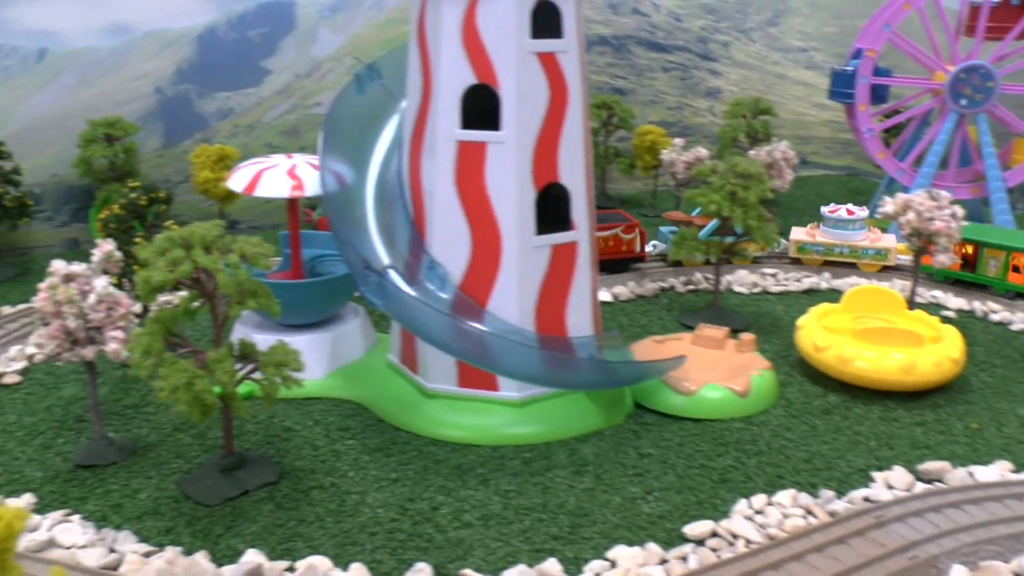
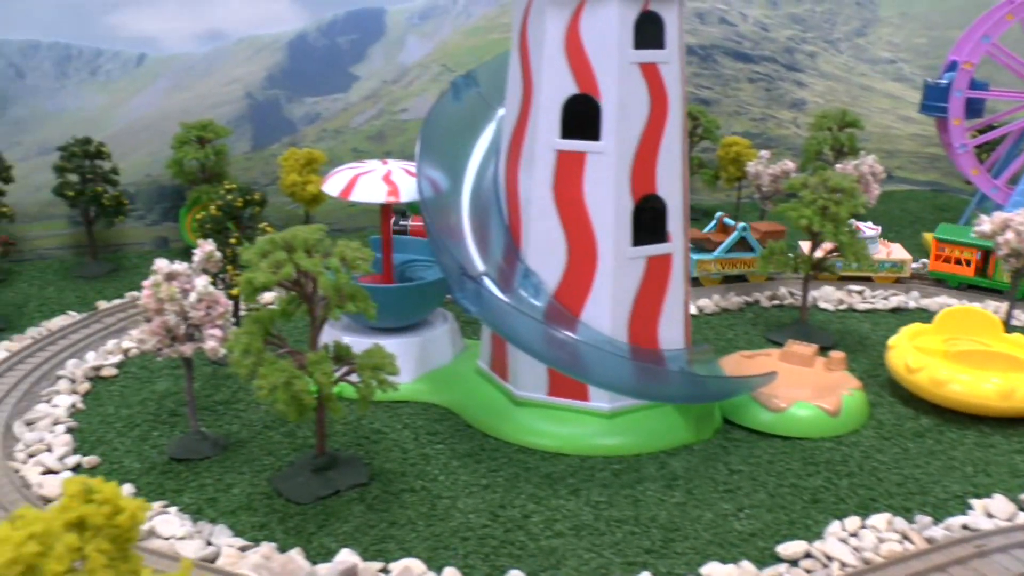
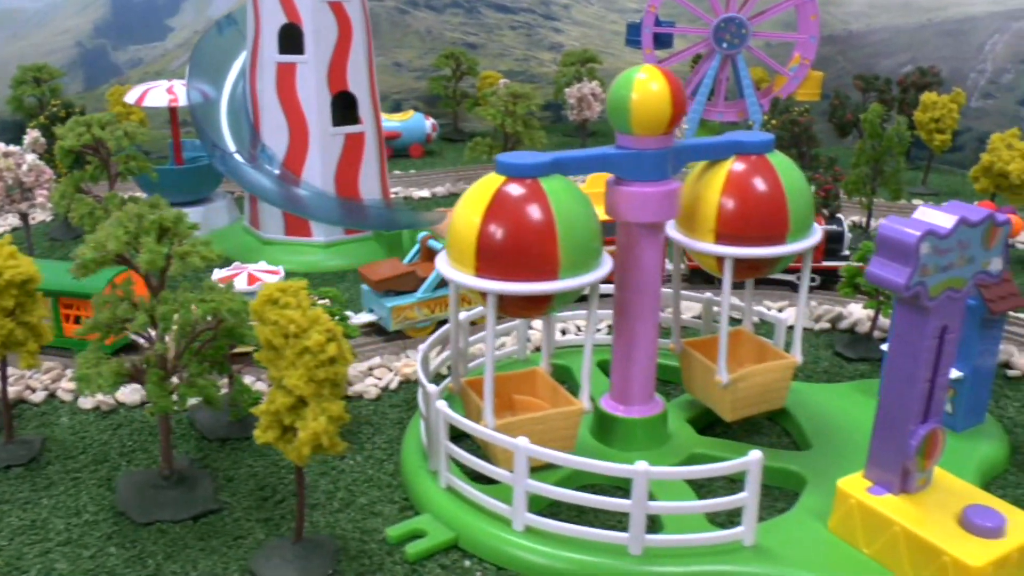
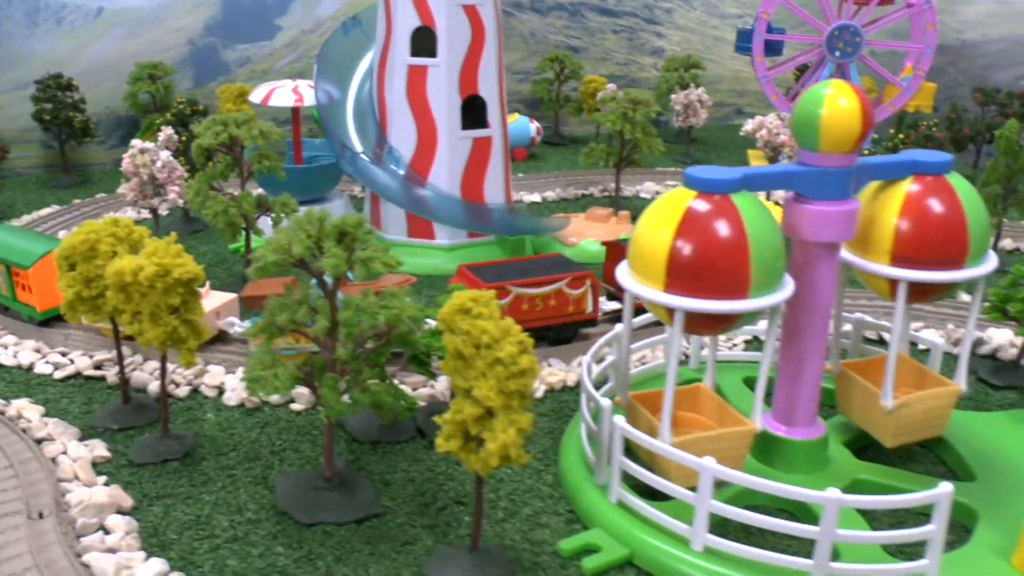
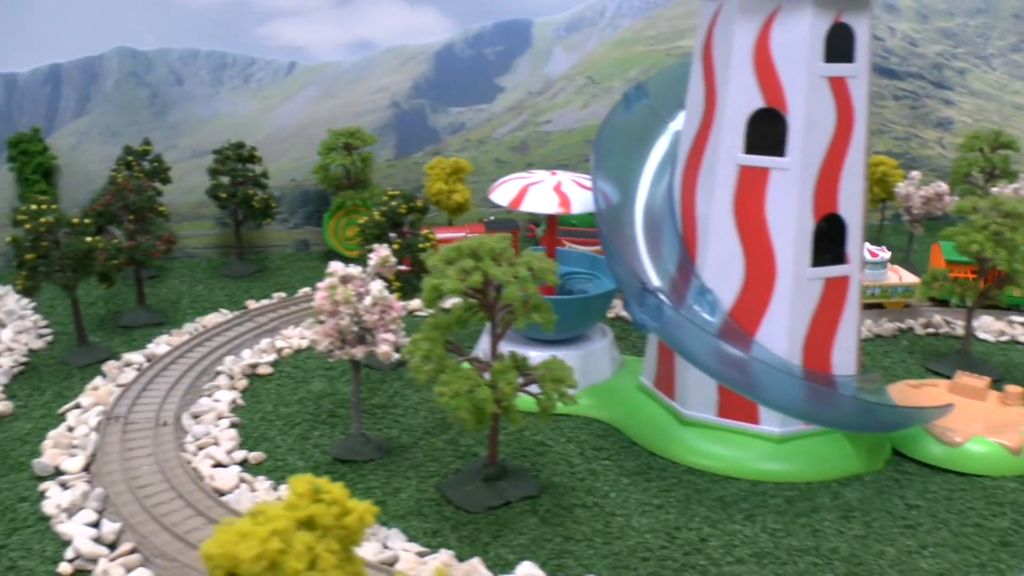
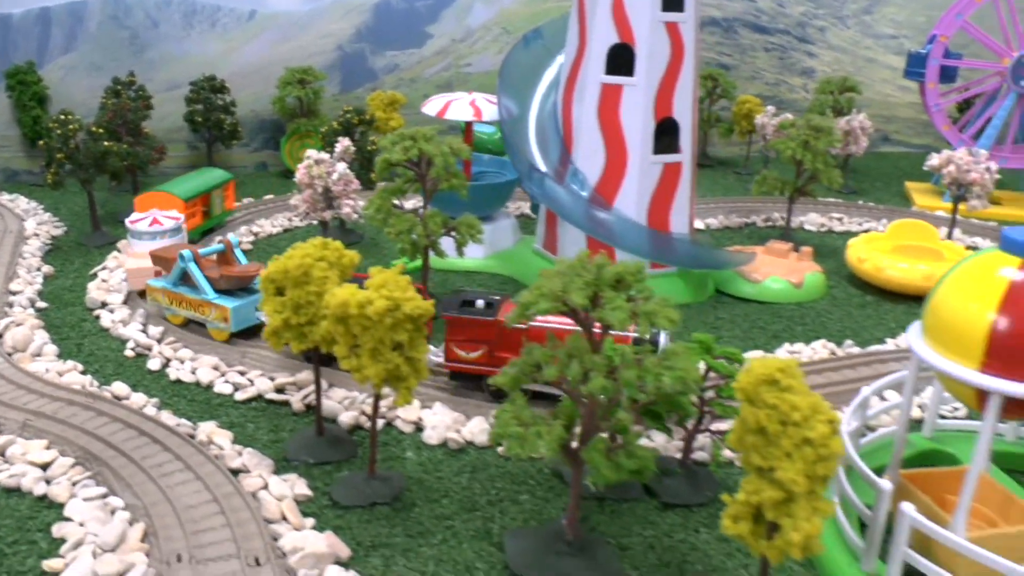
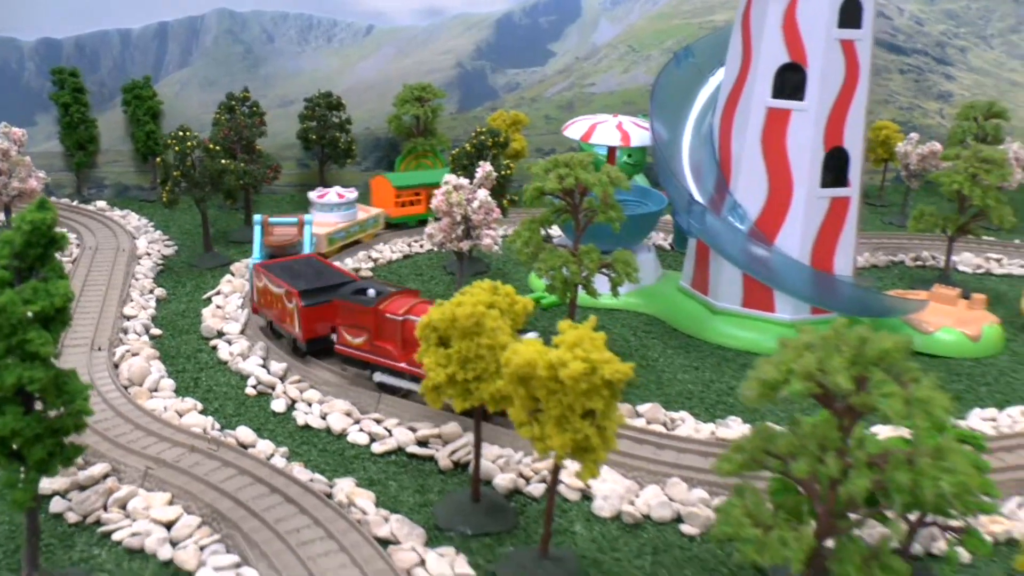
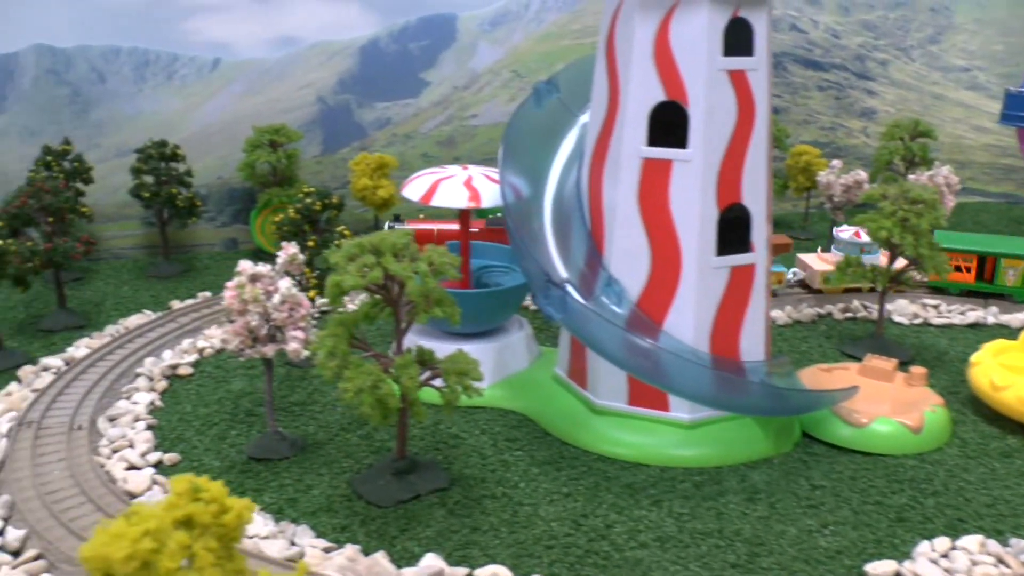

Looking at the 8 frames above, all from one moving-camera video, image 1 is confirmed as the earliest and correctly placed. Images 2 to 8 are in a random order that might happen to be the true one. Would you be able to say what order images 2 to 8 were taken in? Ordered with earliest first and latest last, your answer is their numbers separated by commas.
2, 8, 5, 7, 6, 4, 3
